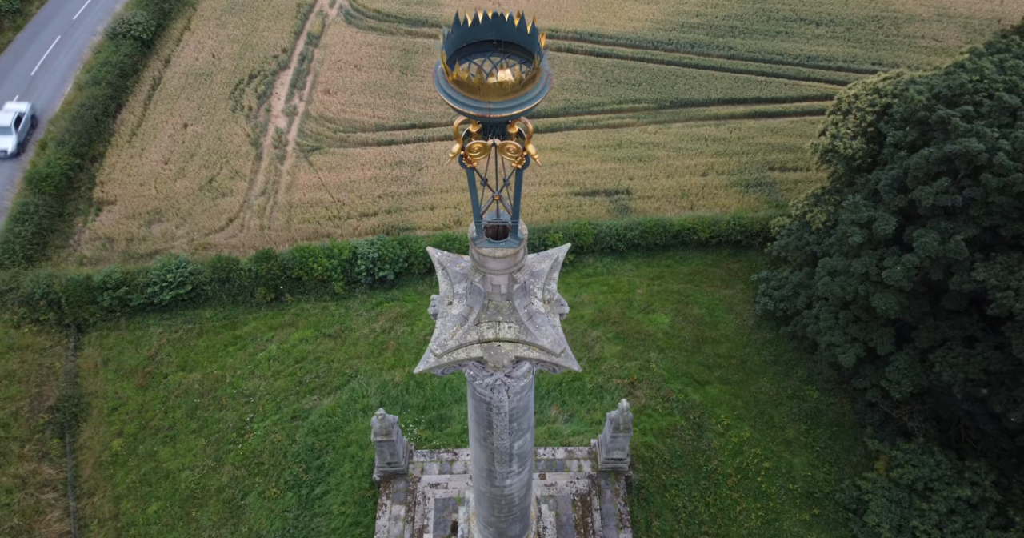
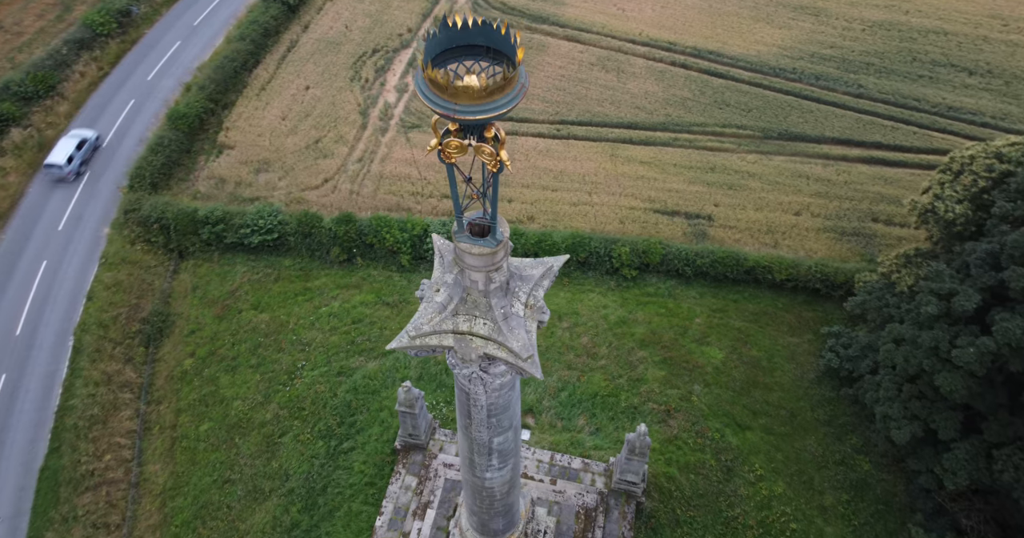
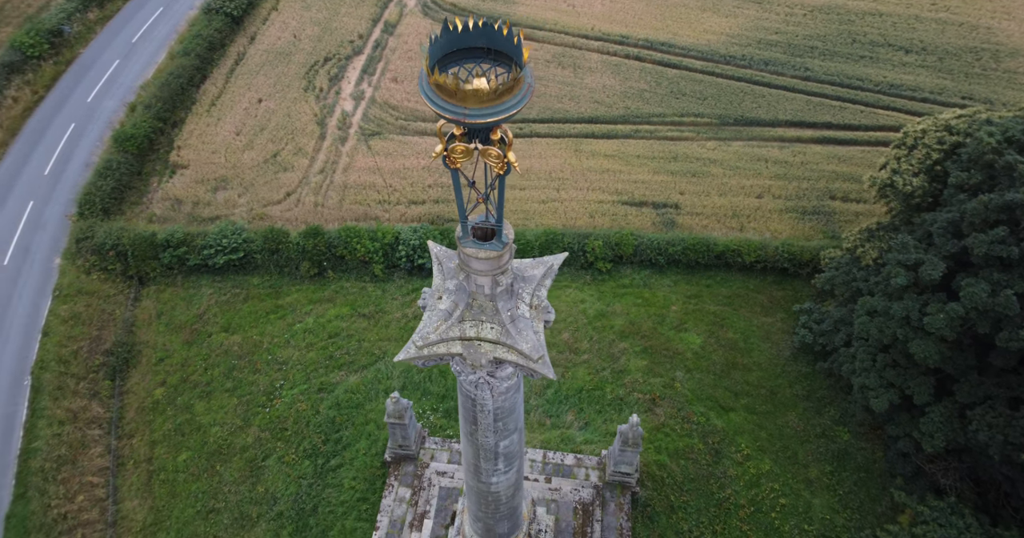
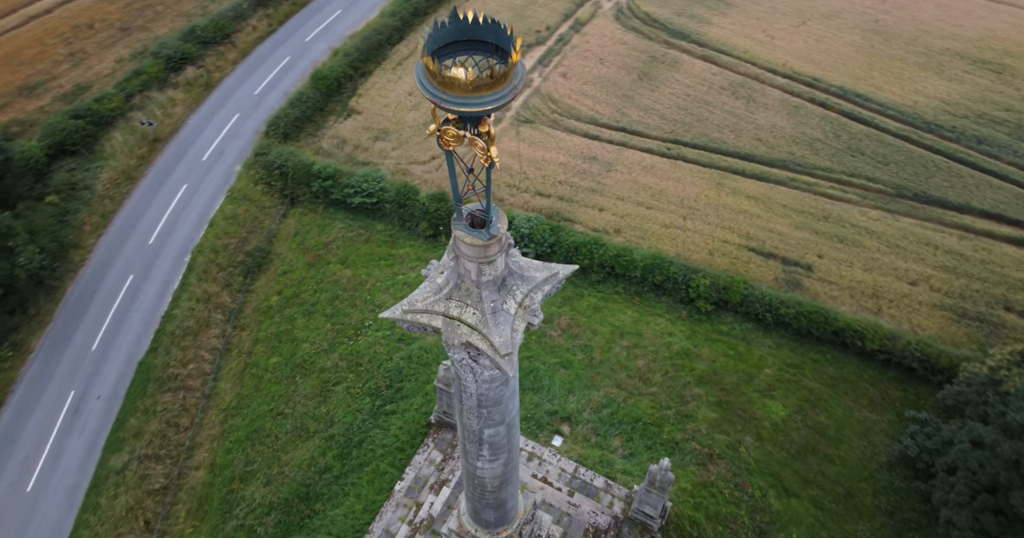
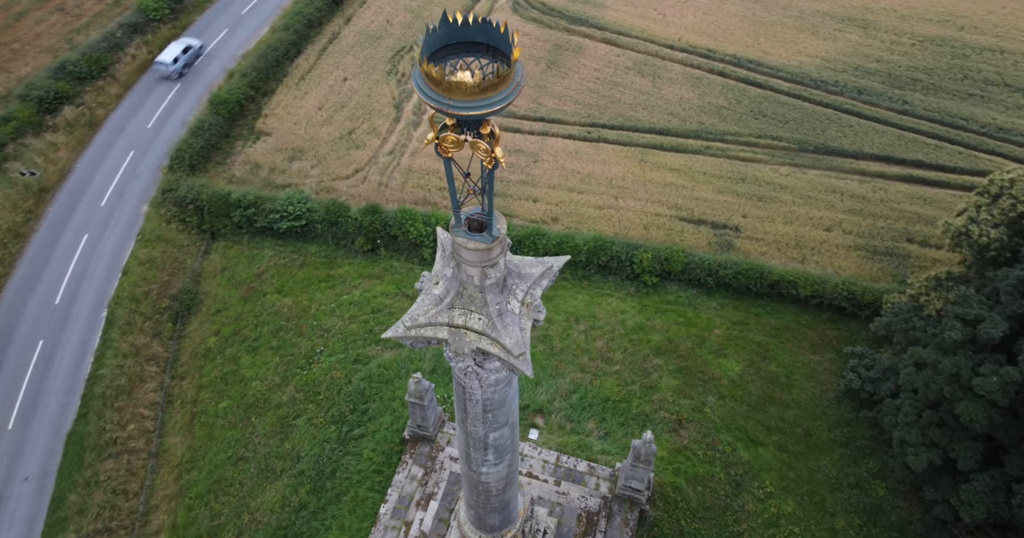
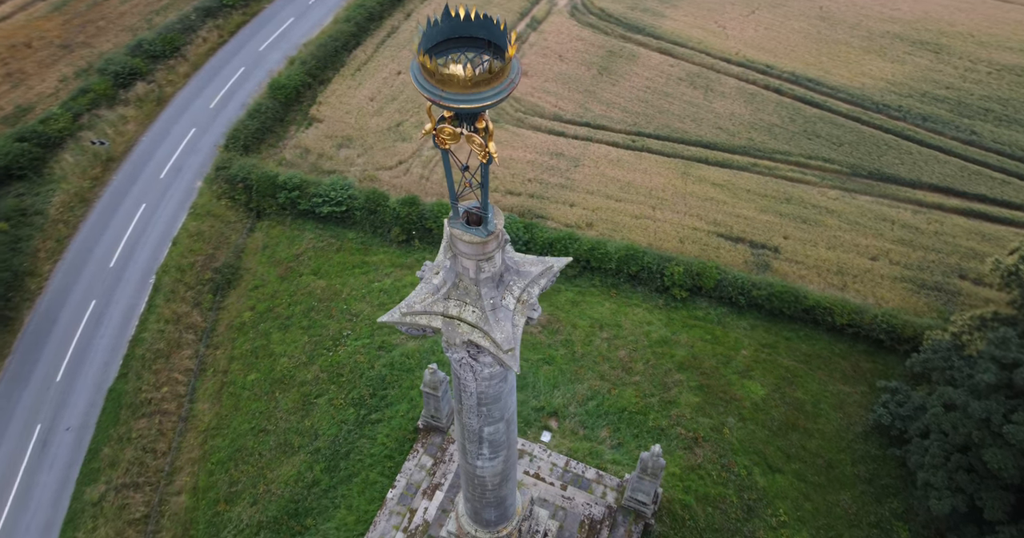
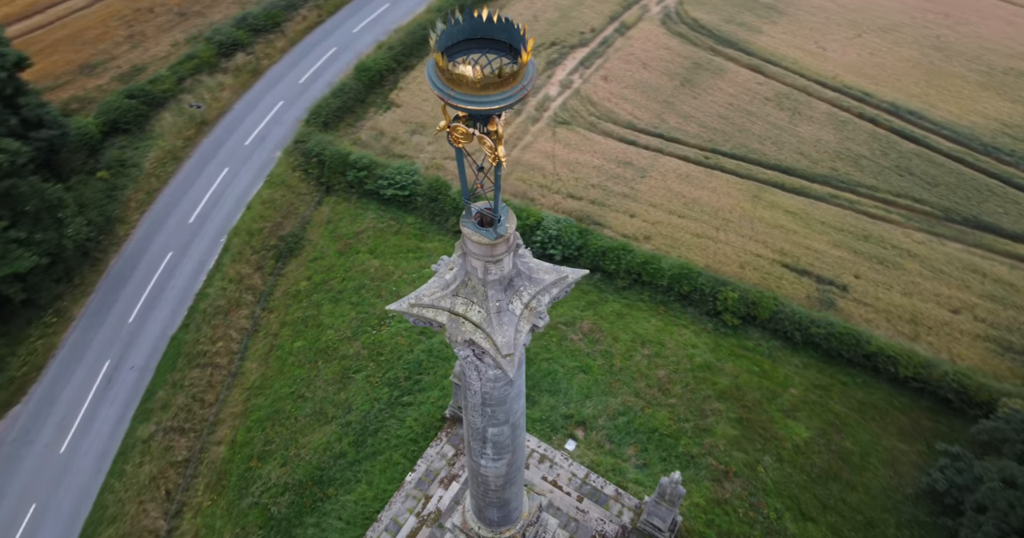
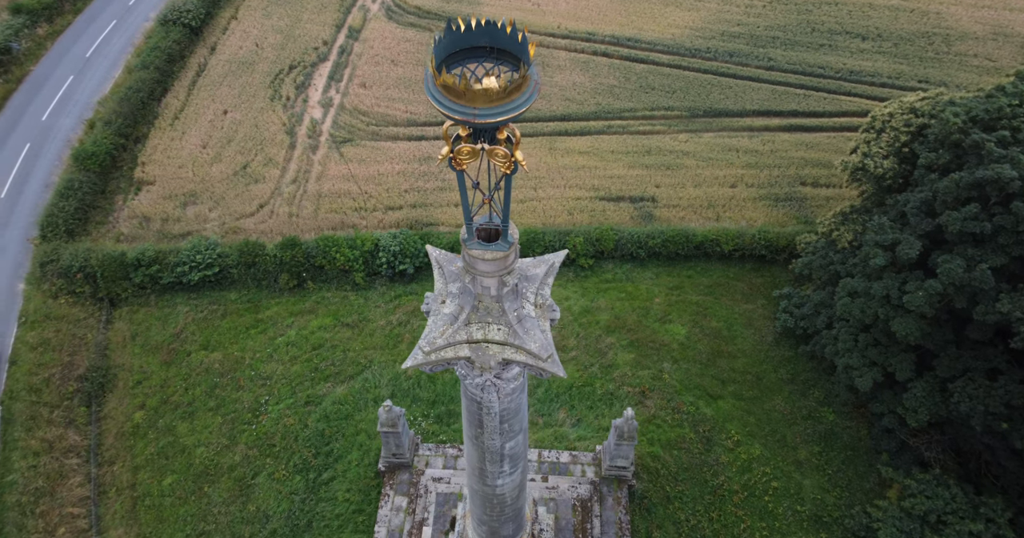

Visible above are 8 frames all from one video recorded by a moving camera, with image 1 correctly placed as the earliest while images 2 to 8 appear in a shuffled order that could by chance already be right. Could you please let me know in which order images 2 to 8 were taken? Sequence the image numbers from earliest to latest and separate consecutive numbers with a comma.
8, 3, 2, 5, 6, 4, 7
